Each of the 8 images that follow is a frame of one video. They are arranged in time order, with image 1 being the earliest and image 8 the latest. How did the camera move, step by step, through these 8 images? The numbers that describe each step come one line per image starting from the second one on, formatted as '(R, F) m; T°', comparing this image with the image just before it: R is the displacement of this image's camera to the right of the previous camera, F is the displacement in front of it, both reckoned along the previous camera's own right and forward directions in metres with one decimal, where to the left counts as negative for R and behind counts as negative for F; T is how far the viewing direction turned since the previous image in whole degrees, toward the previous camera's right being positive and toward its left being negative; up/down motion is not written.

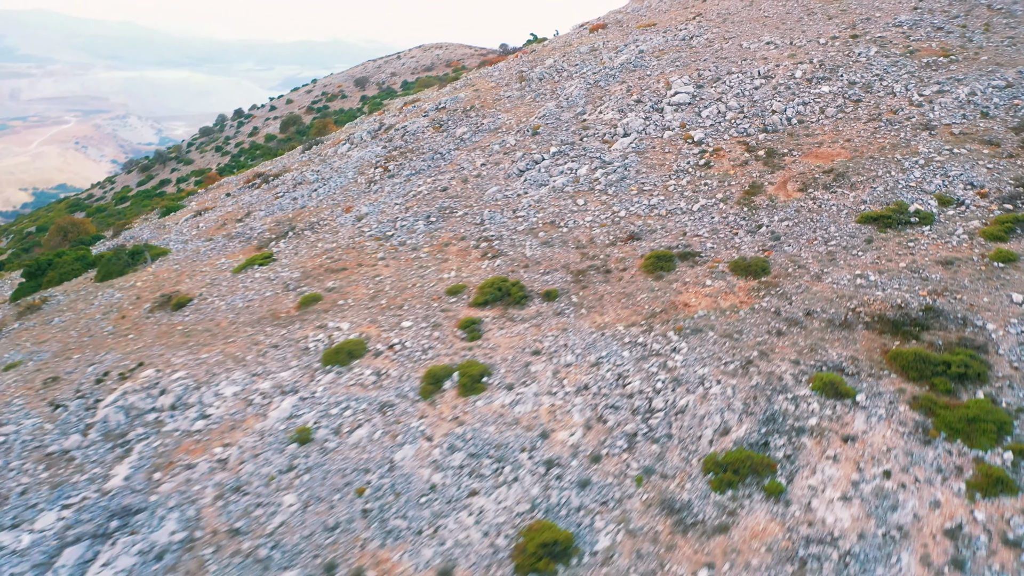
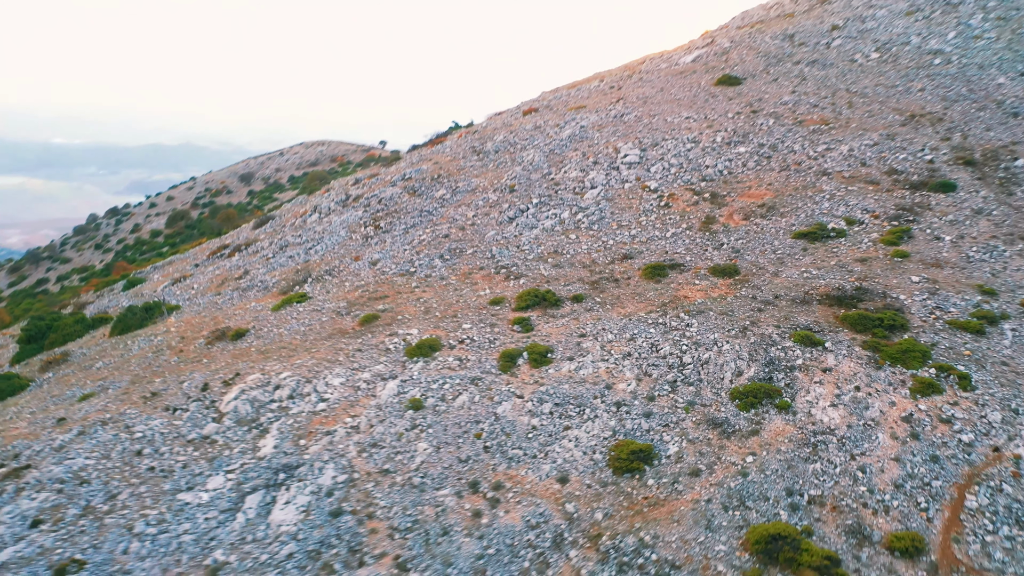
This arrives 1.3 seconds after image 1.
(-4.7, -4.3) m; +9°
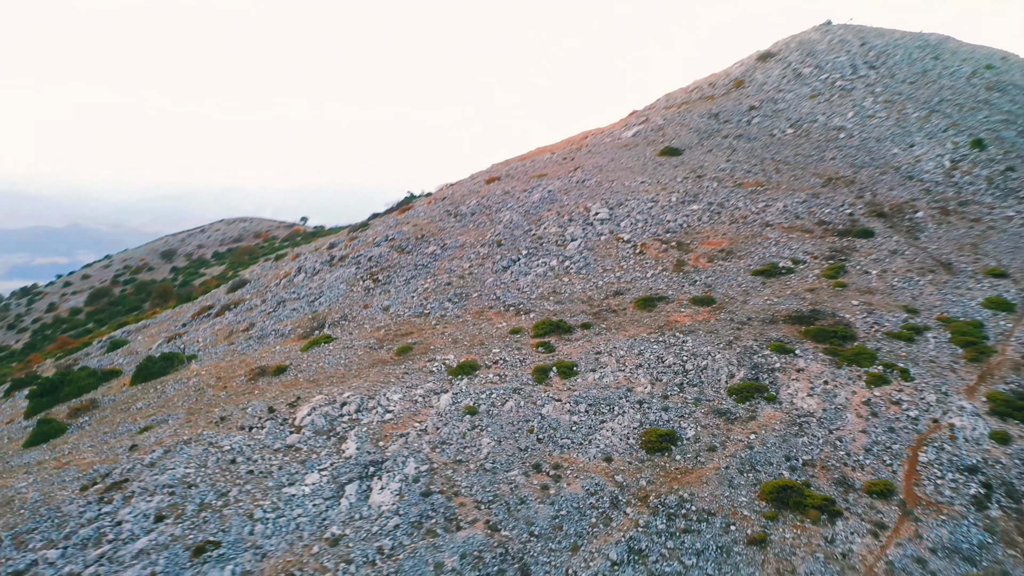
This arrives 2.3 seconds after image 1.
(-3.7, -3.9) m; +7°
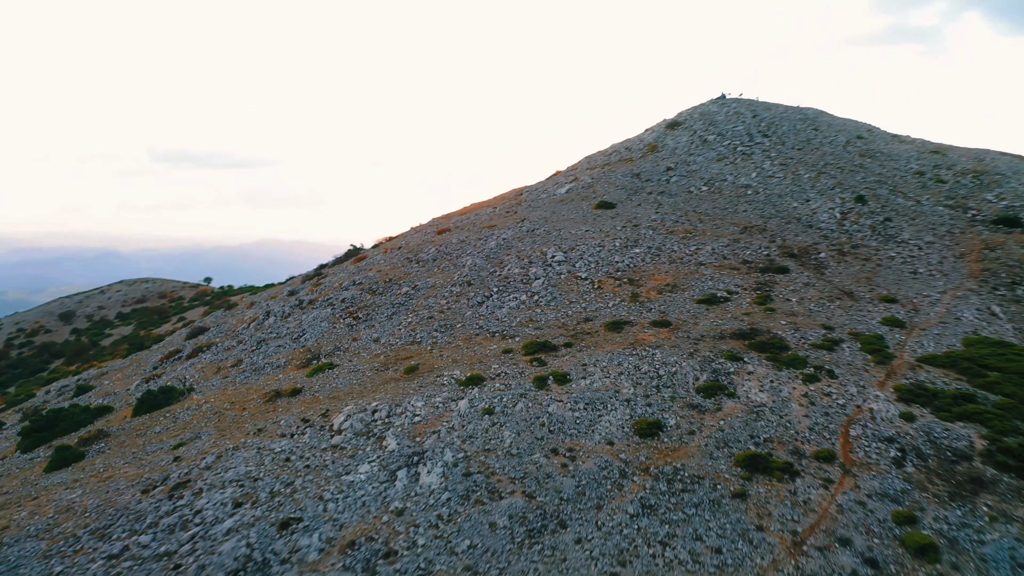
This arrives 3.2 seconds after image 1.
(-3.9, -4.3) m; +8°
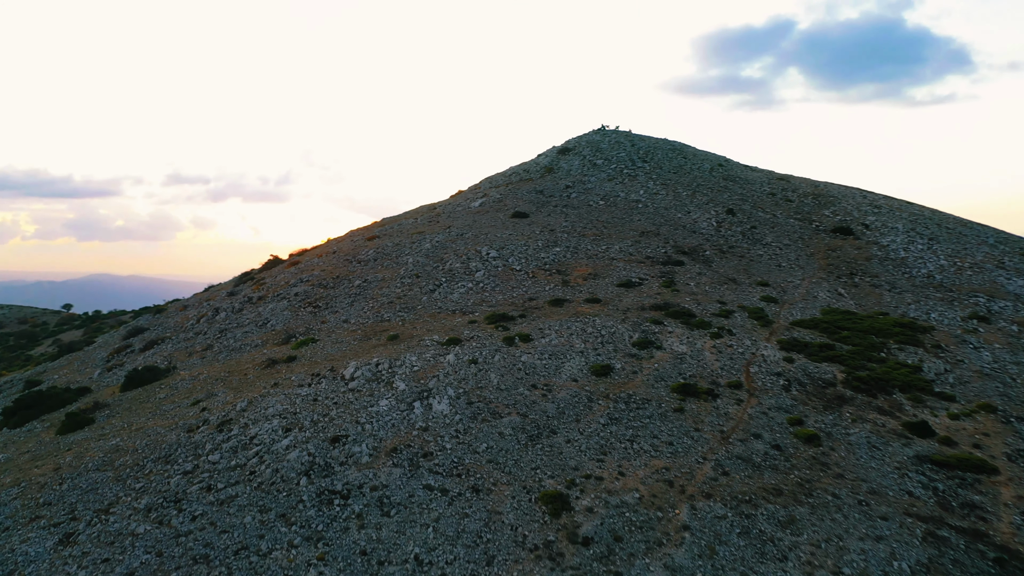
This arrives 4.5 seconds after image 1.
(-5.0, -6.2) m; +10°
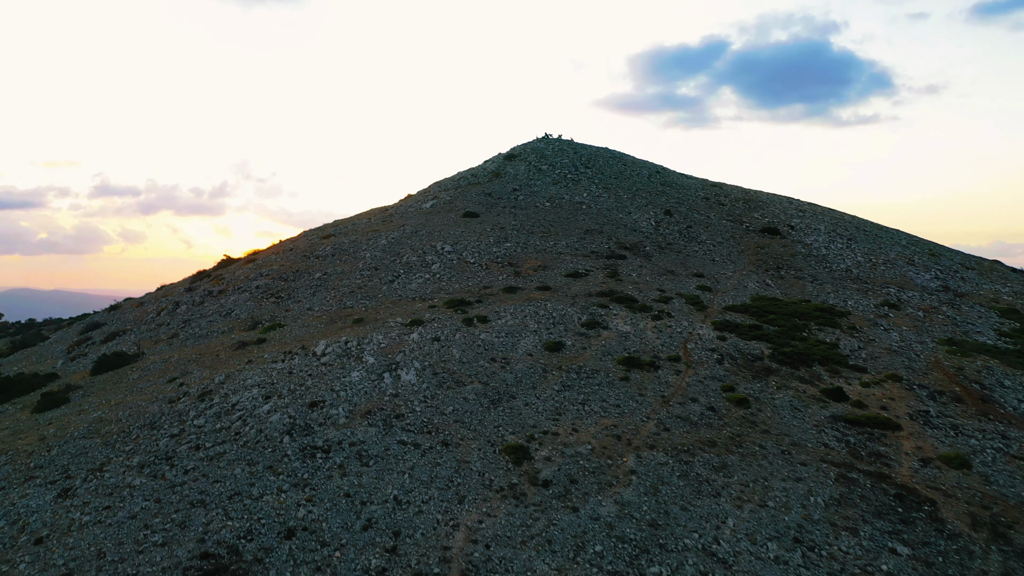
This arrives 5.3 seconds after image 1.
(-0.9, -2.9) m; +4°
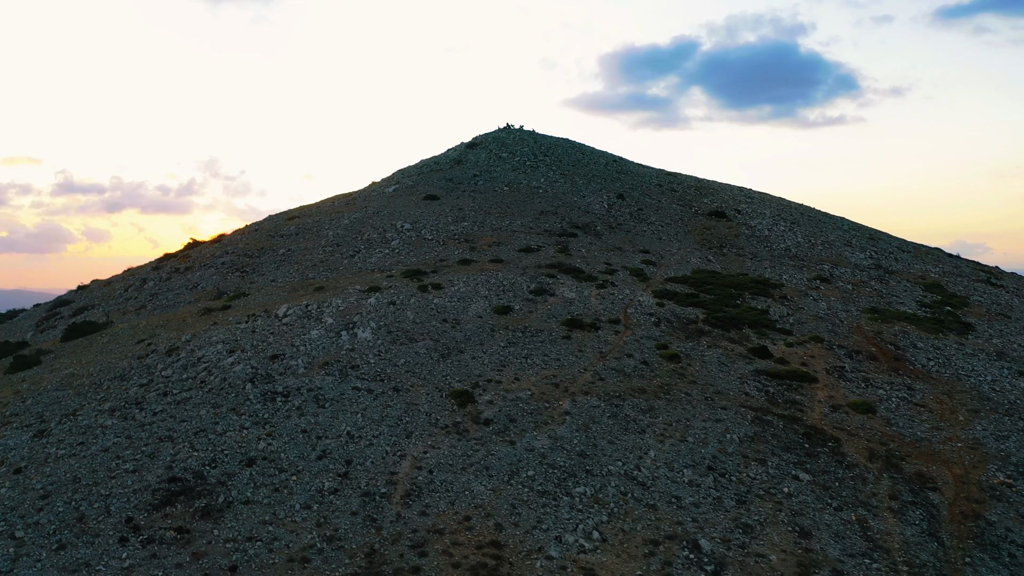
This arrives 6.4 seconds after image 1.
(+0.9, -2.6) m; +2°
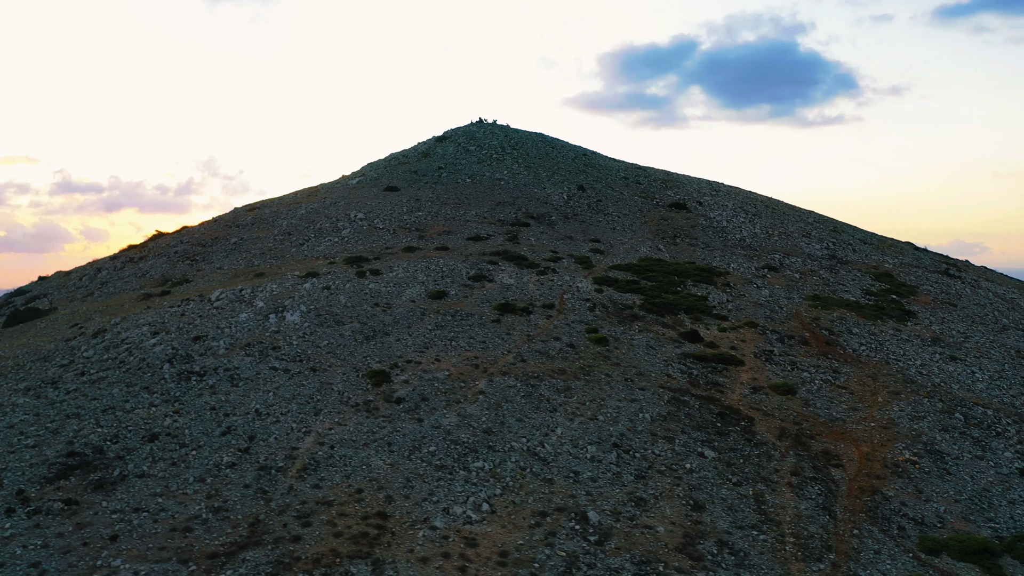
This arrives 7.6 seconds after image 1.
(+3.1, -0.3) m; 0°
